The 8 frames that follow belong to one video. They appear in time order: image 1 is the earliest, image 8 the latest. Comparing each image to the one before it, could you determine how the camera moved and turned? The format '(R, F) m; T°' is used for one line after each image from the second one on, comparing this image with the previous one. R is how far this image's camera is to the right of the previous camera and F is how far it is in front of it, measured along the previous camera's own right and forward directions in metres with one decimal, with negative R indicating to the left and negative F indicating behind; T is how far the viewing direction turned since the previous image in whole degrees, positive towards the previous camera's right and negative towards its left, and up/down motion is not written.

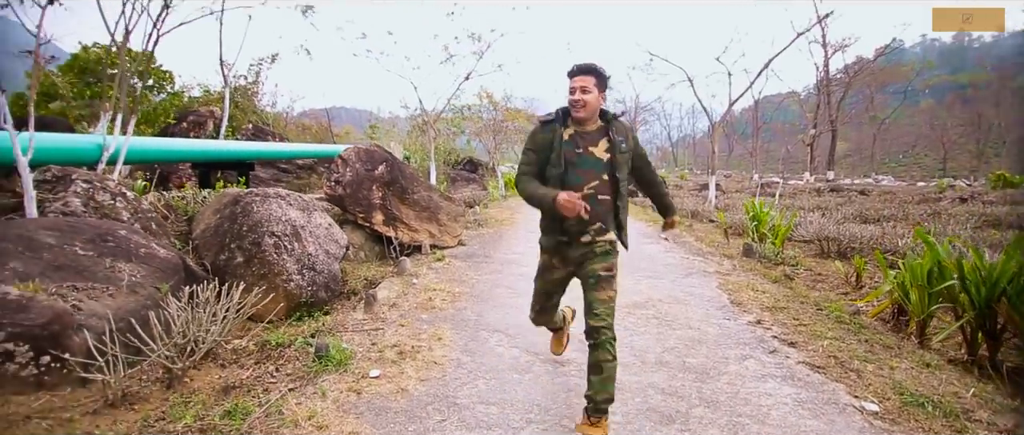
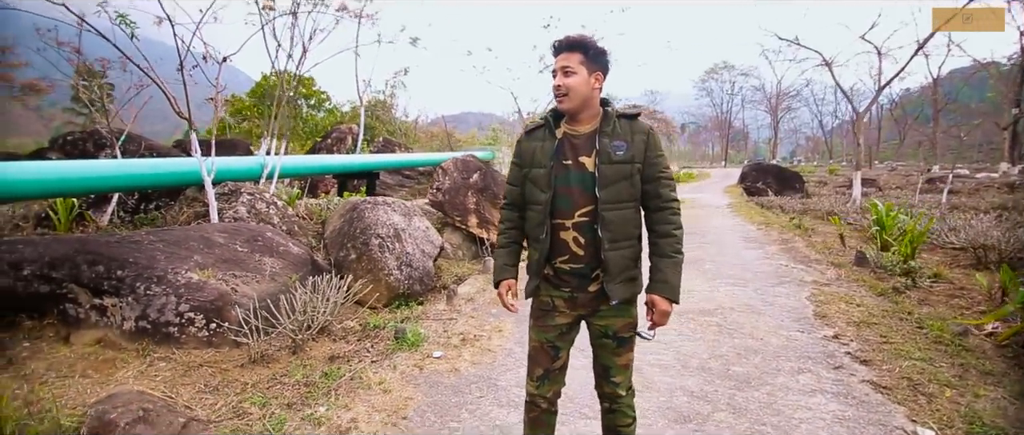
(+0.6, -0.3) m; -15°
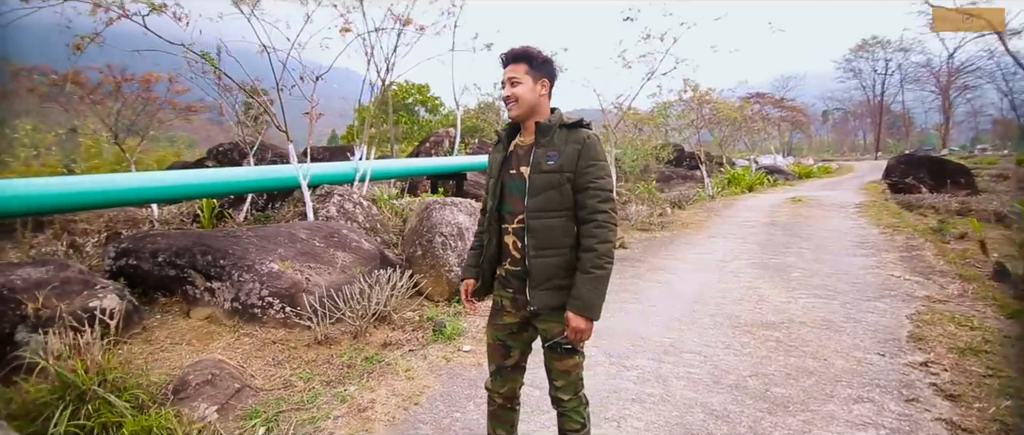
(+0.6, 0.0) m; -14°
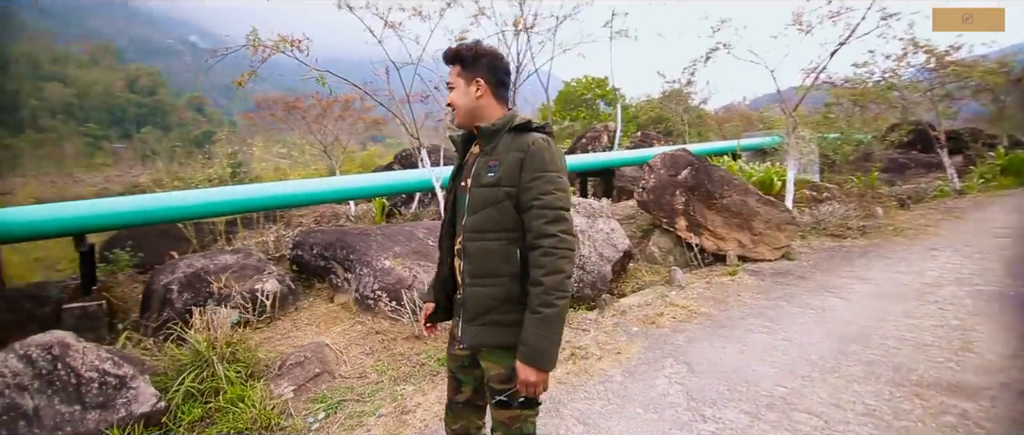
(+0.8, +0.4) m; -24°
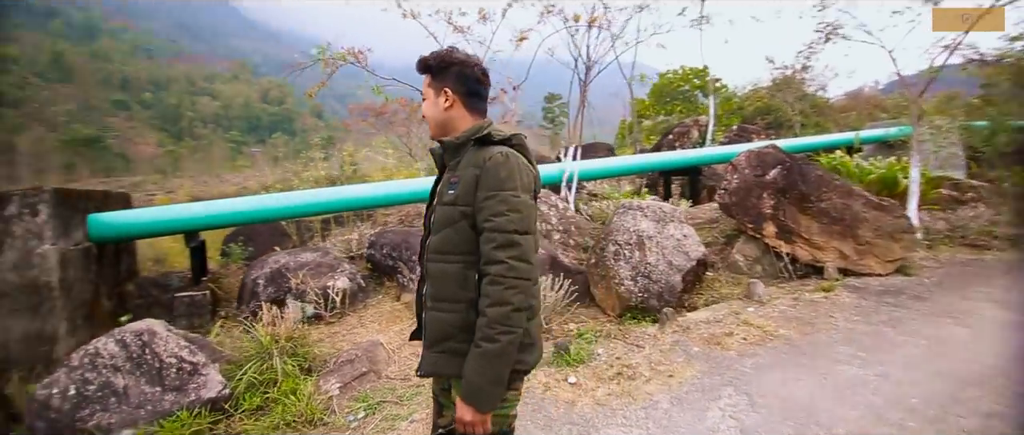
(+0.4, +0.2) m; -12°
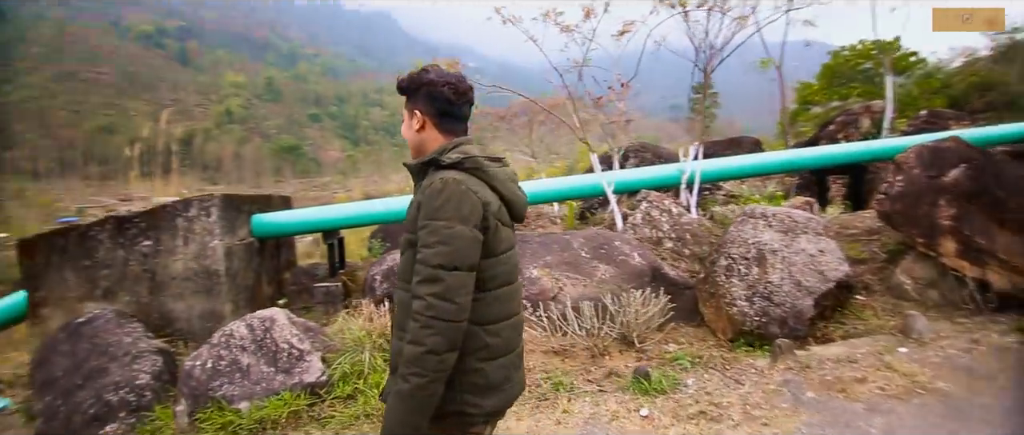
(+0.5, +0.2) m; -18°
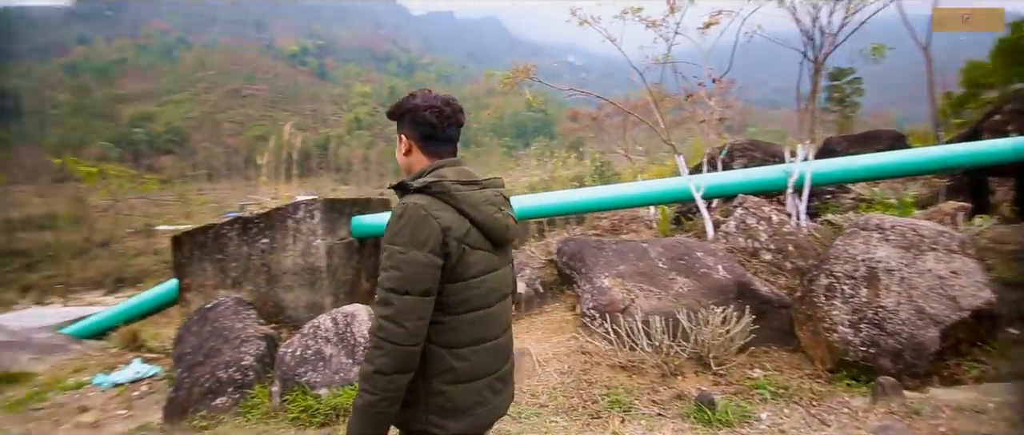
(+0.3, +0.1) m; -13°
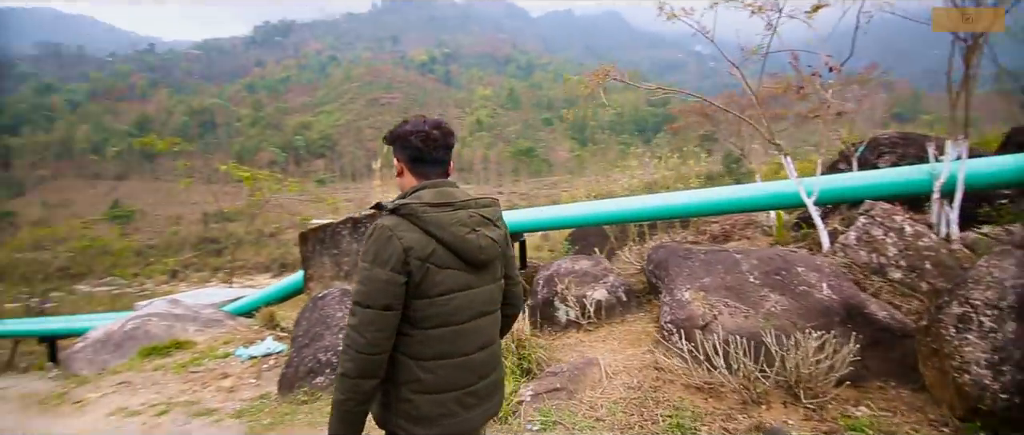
(+0.4, 0.0) m; -15°
